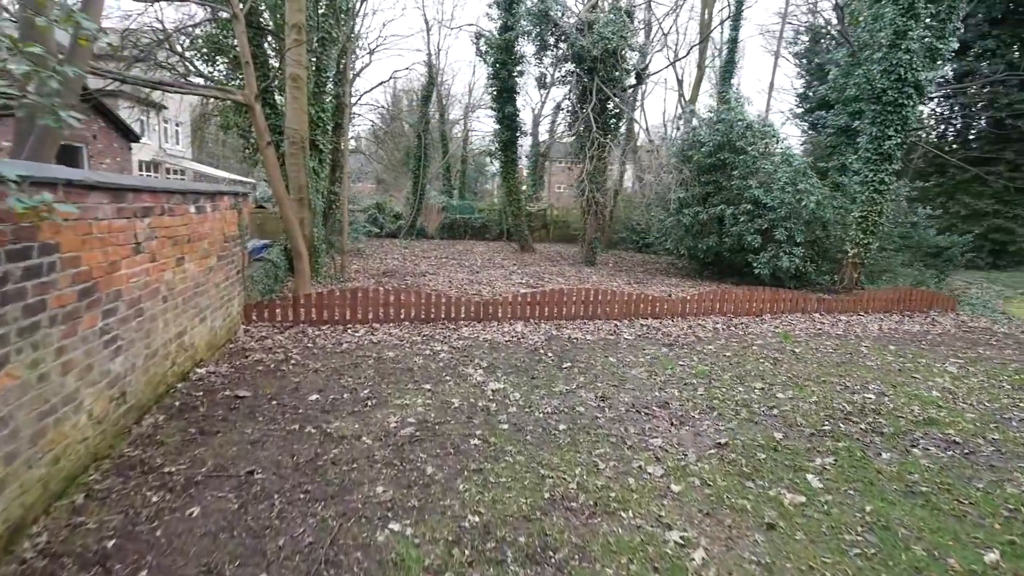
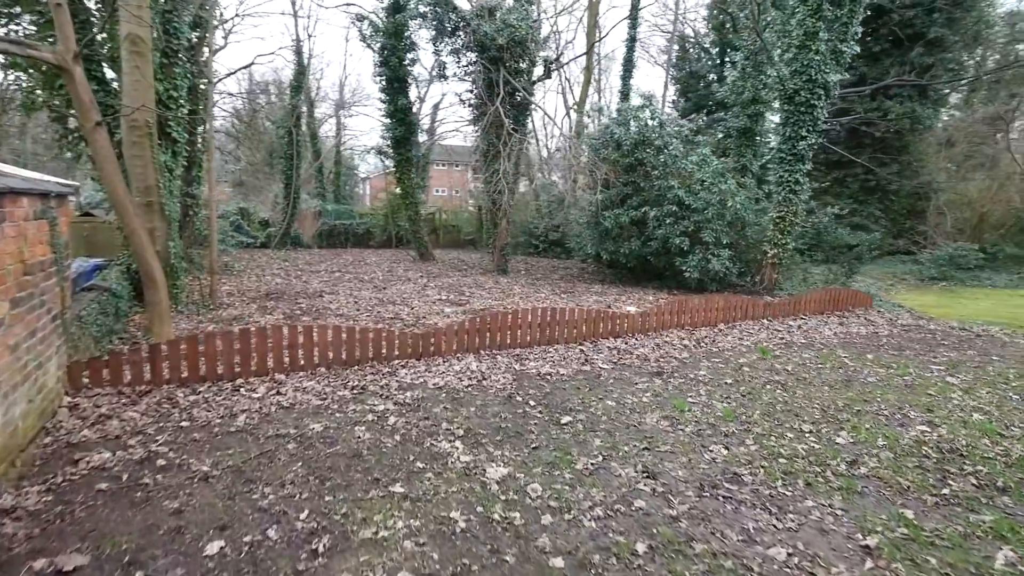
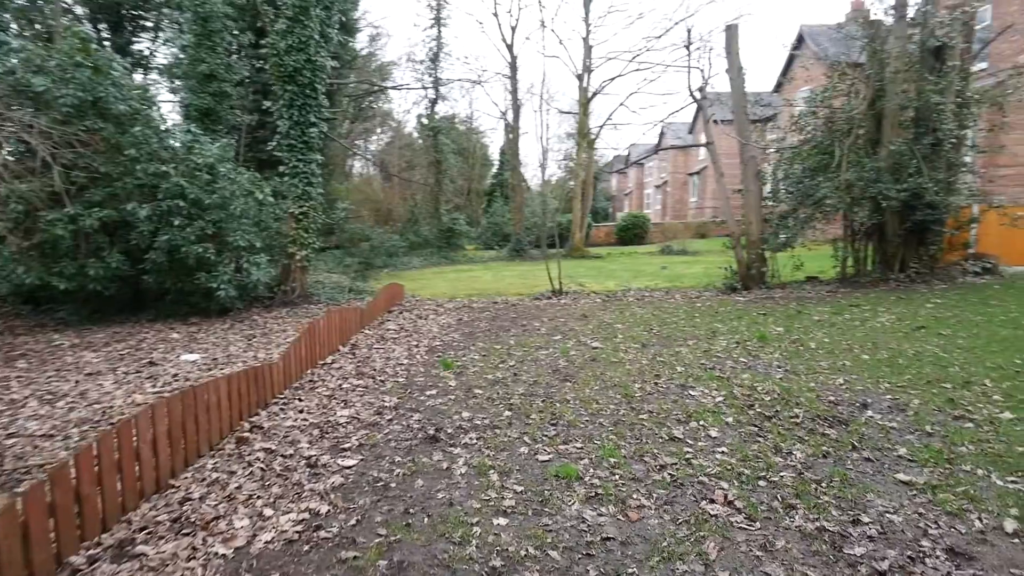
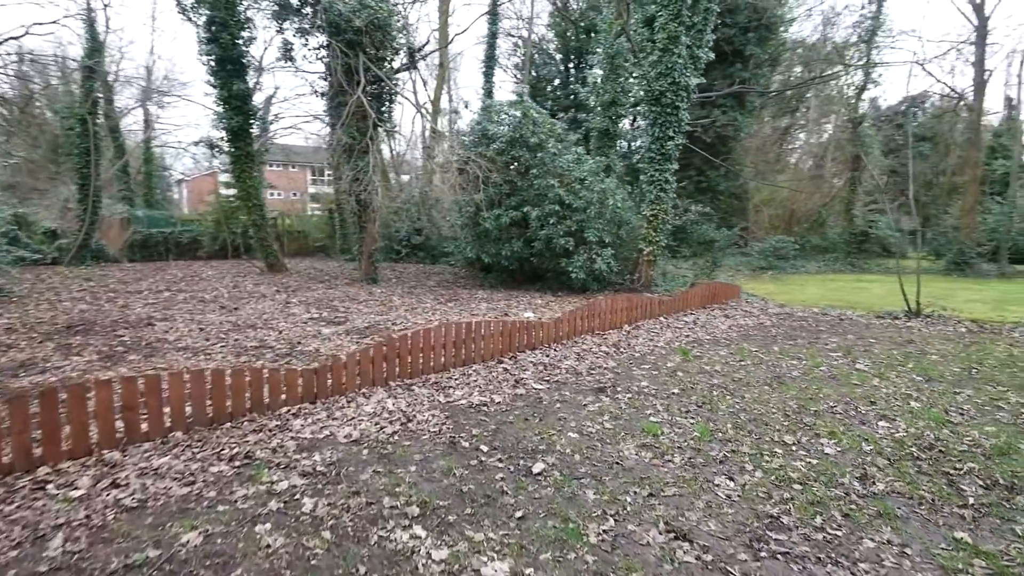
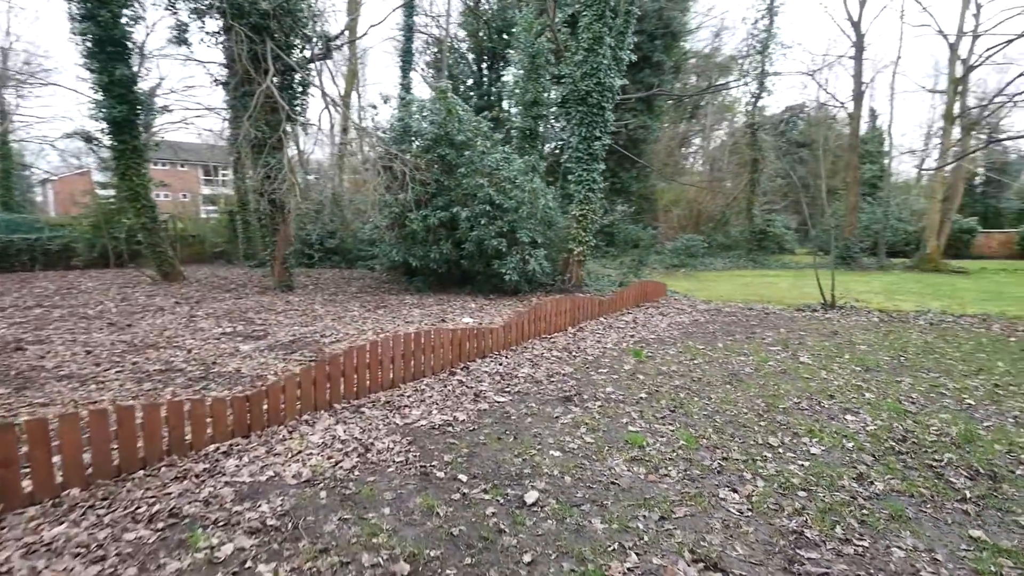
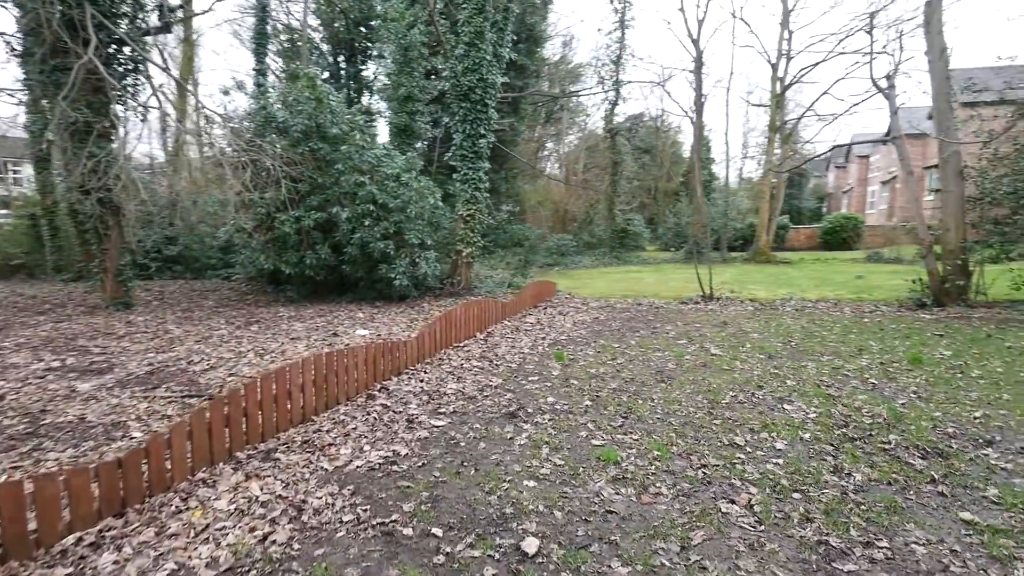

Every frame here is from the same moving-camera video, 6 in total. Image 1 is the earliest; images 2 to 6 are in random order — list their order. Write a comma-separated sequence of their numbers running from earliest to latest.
2, 4, 5, 6, 3
